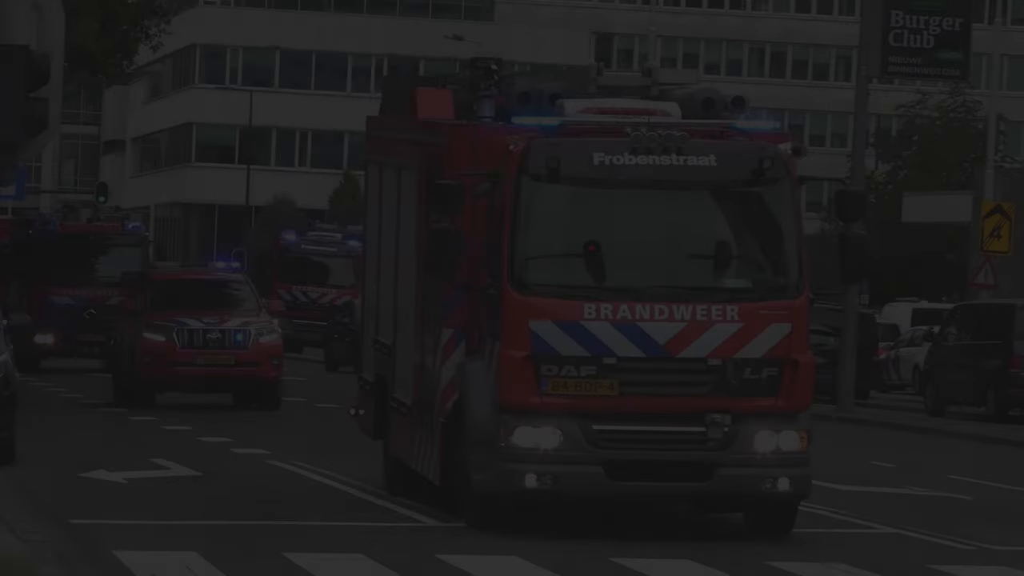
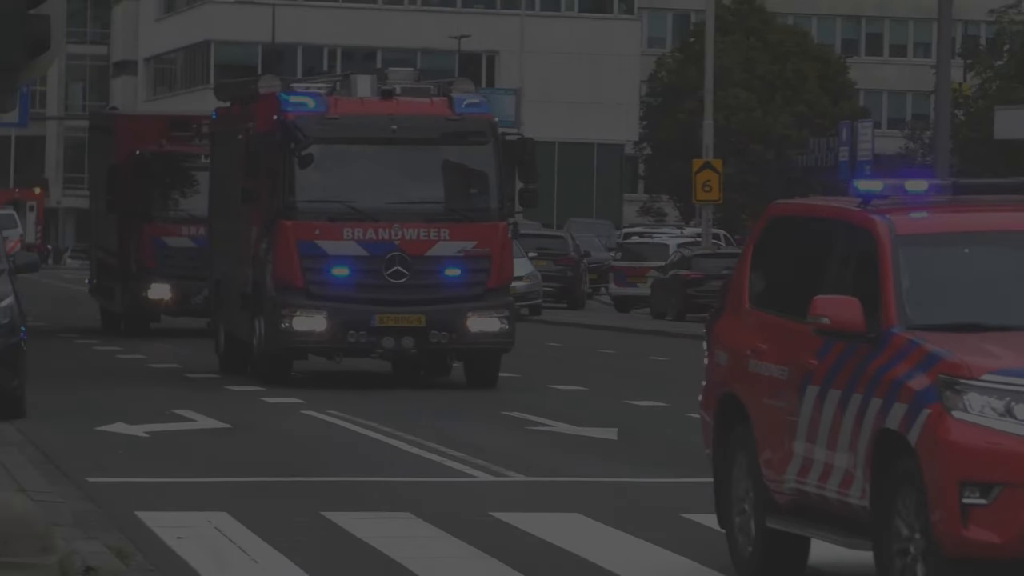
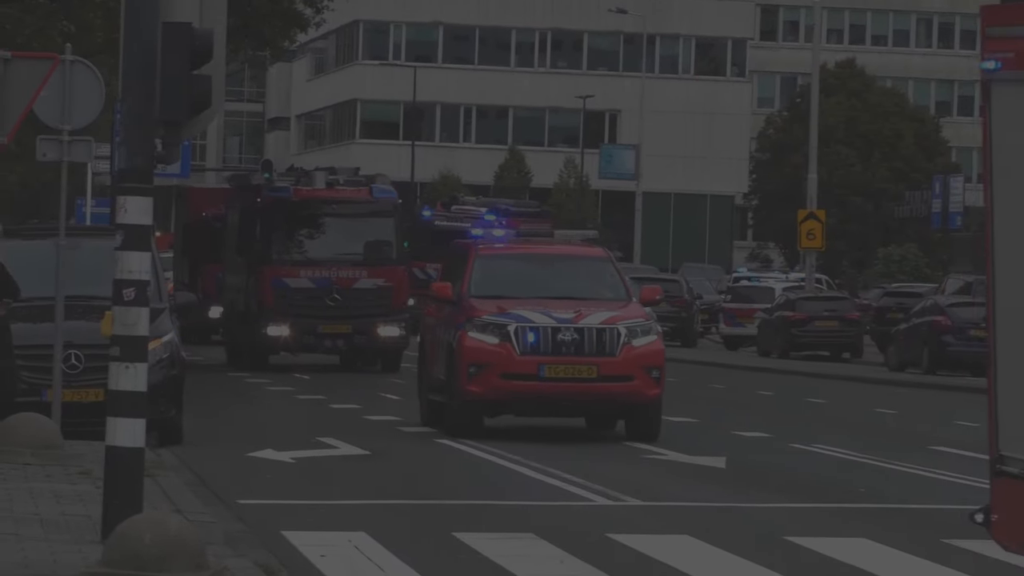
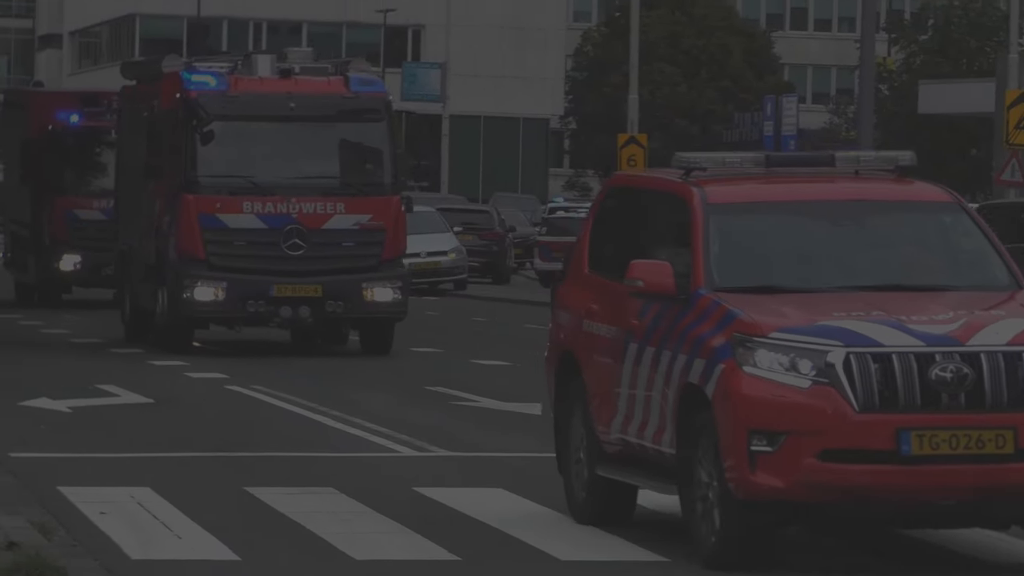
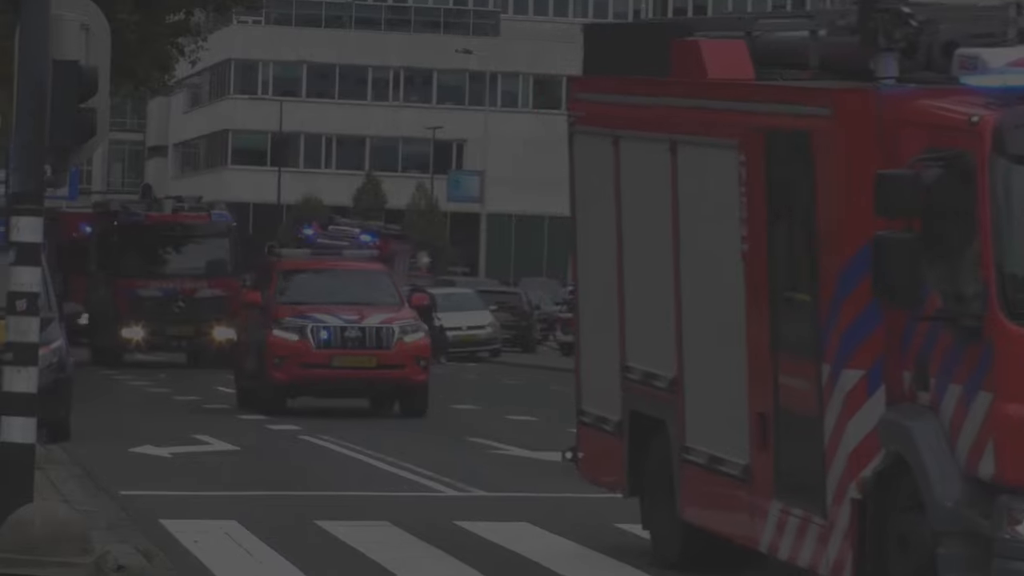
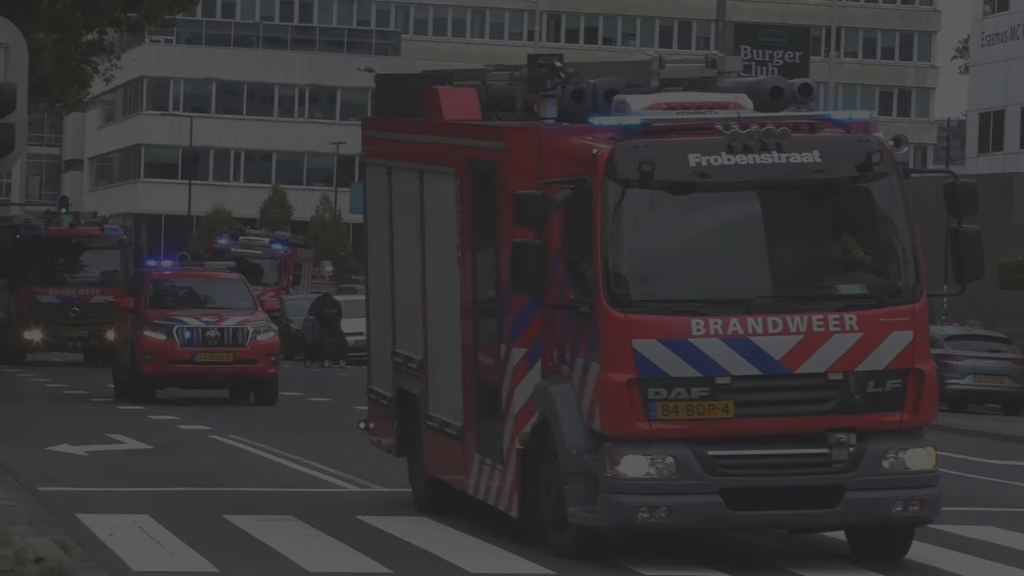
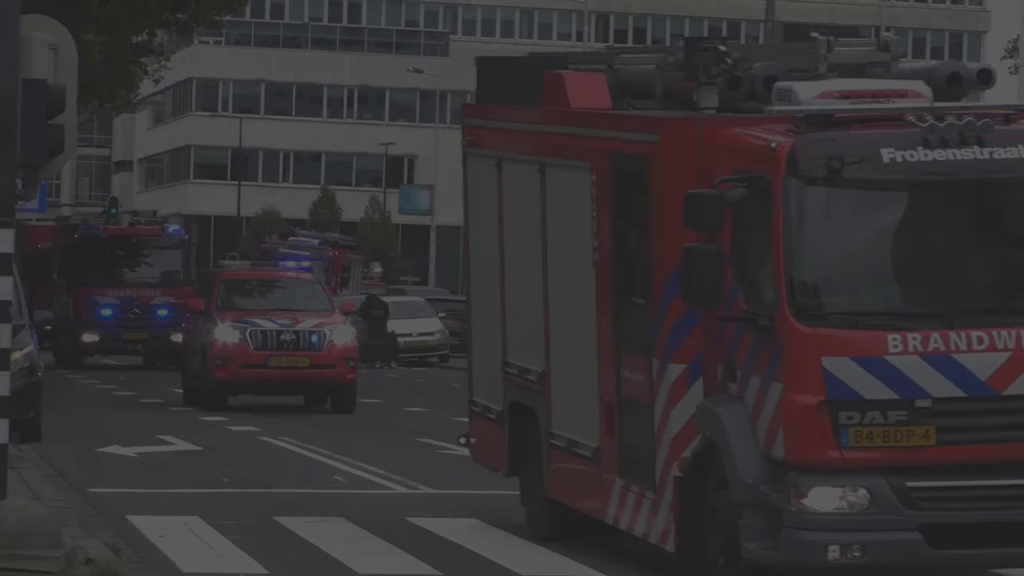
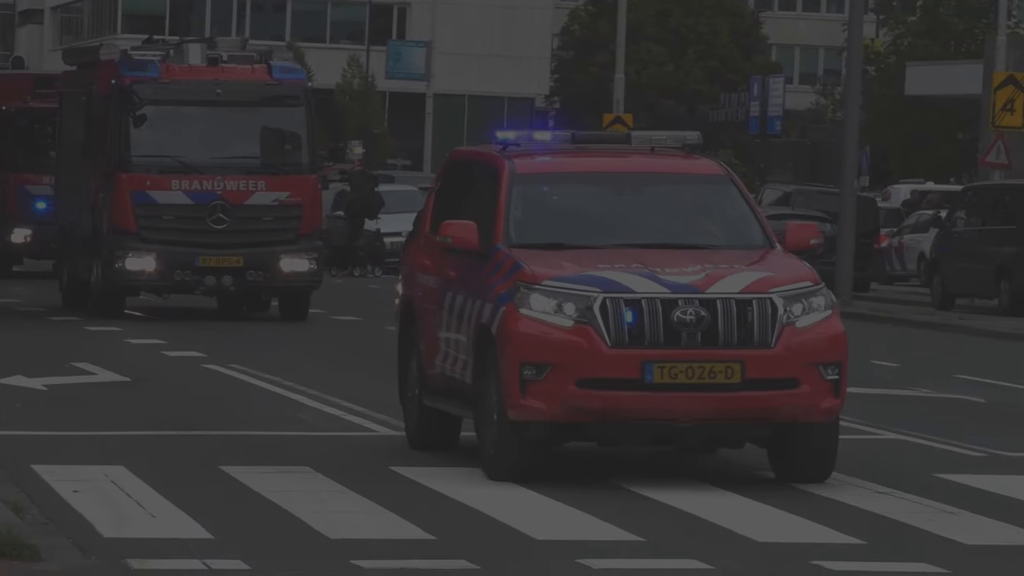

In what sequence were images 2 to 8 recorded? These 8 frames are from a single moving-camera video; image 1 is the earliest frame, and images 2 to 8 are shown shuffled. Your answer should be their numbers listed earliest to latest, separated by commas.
6, 7, 5, 3, 8, 4, 2
